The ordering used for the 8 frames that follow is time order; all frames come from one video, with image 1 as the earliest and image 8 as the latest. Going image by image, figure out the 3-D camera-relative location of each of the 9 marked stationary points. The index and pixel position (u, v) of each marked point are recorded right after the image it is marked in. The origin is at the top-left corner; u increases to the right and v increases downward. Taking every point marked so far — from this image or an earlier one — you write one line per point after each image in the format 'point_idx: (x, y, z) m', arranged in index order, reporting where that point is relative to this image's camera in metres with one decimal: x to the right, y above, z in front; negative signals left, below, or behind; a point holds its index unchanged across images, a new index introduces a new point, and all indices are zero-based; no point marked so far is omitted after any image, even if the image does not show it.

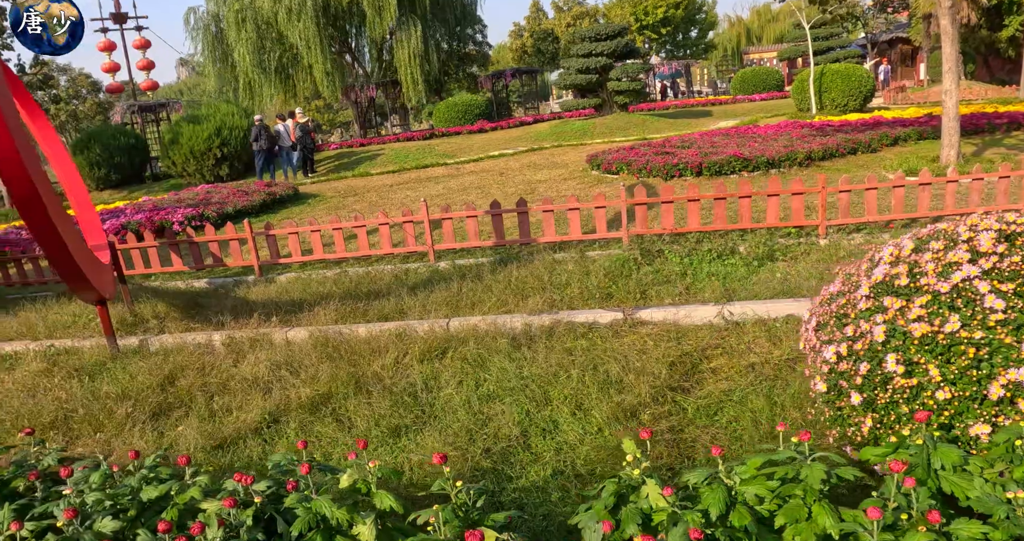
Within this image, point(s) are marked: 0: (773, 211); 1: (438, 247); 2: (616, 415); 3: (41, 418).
0: (+2.3, +0.5, +6.2) m
1: (-0.6, +0.2, +6.1) m
2: (+0.5, -0.7, +3.5) m
3: (-2.6, -0.8, +3.9) m
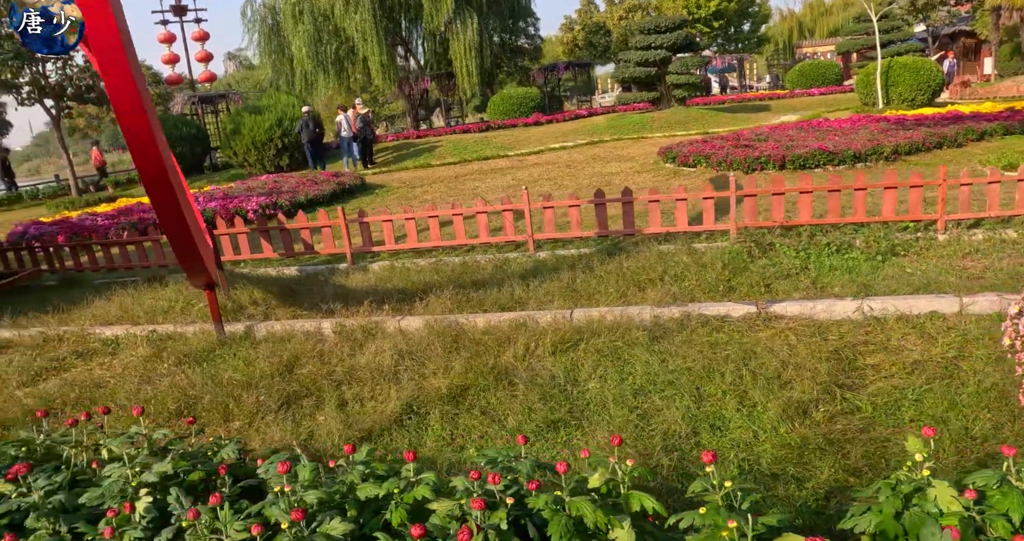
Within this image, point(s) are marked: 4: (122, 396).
0: (+3.1, +0.6, +5.9) m
1: (+0.2, +0.3, +5.9) m
2: (+1.3, -0.7, +3.3) m
3: (-1.8, -0.7, +3.8) m
4: (-2.2, -0.7, +4.0) m
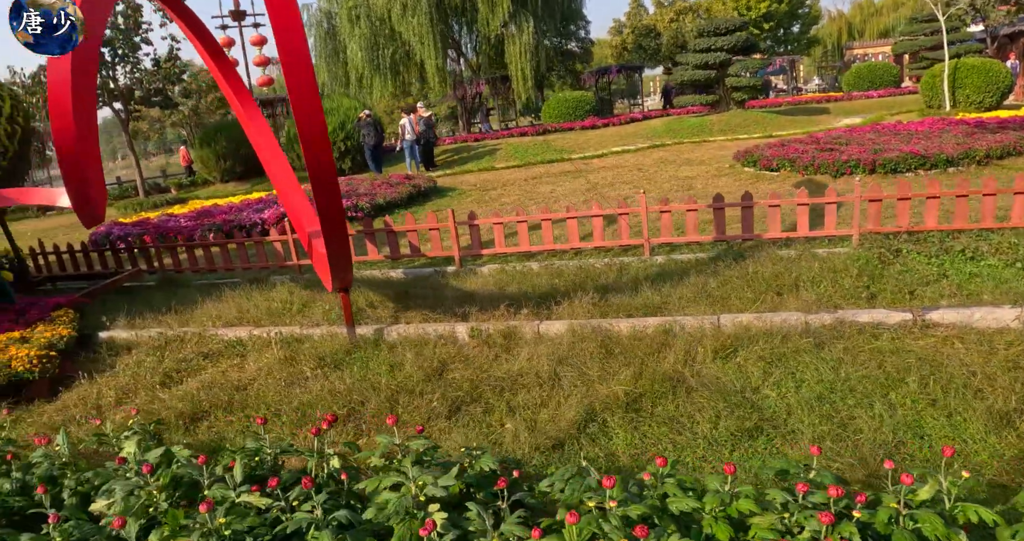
0: (+4.1, +0.5, +5.7) m
1: (+1.2, +0.2, +5.8) m
2: (+2.1, -0.7, +3.1) m
3: (-0.9, -0.7, +3.7) m
4: (-1.3, -0.7, +3.9) m
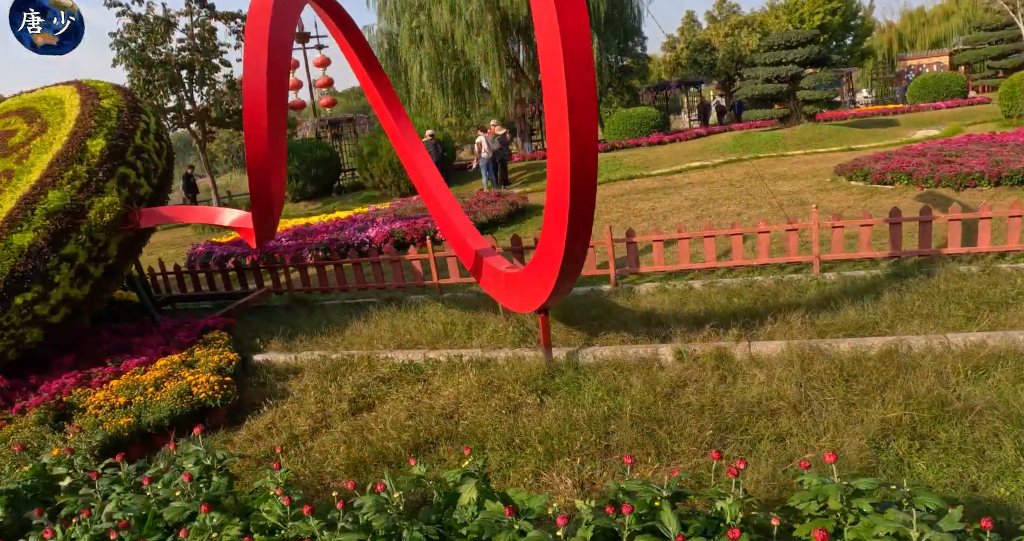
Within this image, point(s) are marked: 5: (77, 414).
0: (+5.3, +0.4, +5.4) m
1: (+2.4, +0.1, +5.6) m
2: (+3.4, -0.7, +2.9) m
3: (+0.3, -0.8, +3.4) m
4: (0.0, -0.8, +3.7) m
5: (-2.5, -0.8, +4.1) m
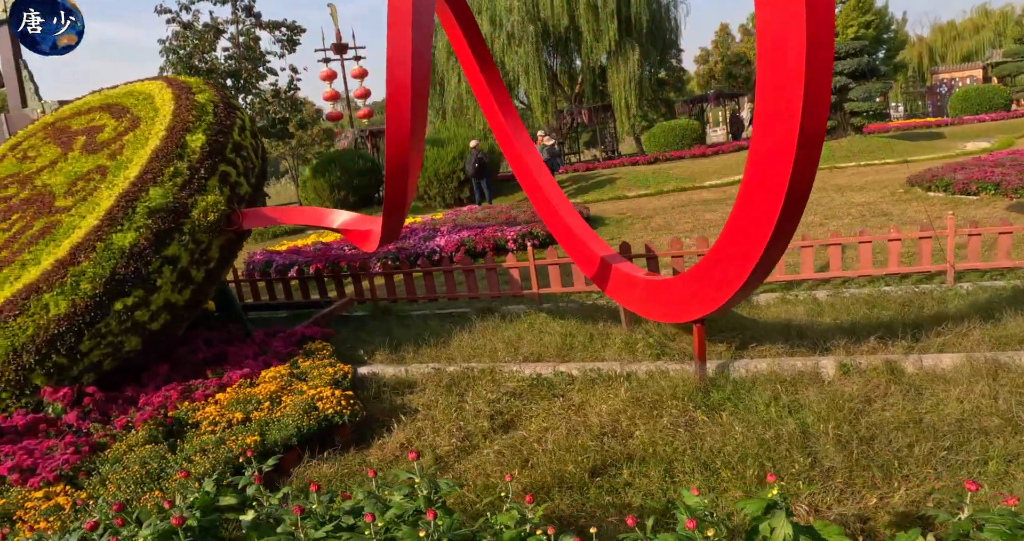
0: (+6.2, +0.3, +5.1) m
1: (+3.3, 0.0, +5.2) m
2: (+4.3, -0.7, +2.5) m
3: (+1.2, -0.8, +3.1) m
4: (+0.8, -0.8, +3.3) m
5: (-1.7, -0.9, +3.8) m
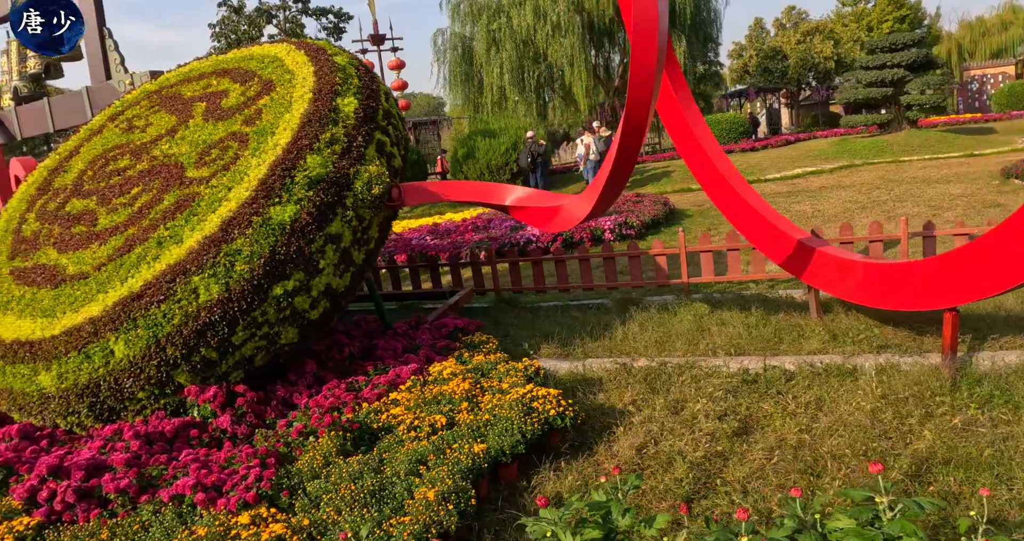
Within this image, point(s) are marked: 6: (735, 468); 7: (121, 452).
0: (+7.3, +0.4, +4.8) m
1: (+4.4, +0.1, +4.8) m
2: (+5.4, -0.6, +2.1) m
3: (+2.3, -0.7, +2.6) m
4: (+2.0, -0.7, +2.8) m
5: (-0.6, -0.7, +3.2) m
6: (+0.9, -0.8, +3.0) m
7: (-1.7, -0.8, +3.1) m
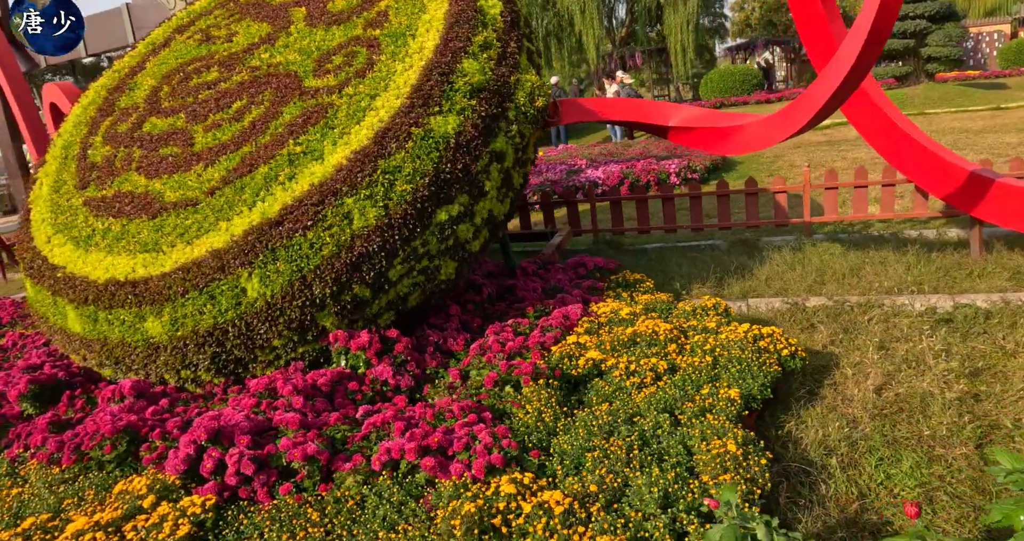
0: (+8.0, +0.8, +4.8) m
1: (+5.1, +0.6, +4.6) m
2: (+6.4, -0.3, +2.1) m
3: (+3.3, -0.4, +2.3) m
4: (+2.9, -0.4, +2.5) m
5: (+0.3, -0.4, +2.7) m
6: (+1.8, -0.5, +2.6) m
7: (-0.8, -0.5, +2.5) m
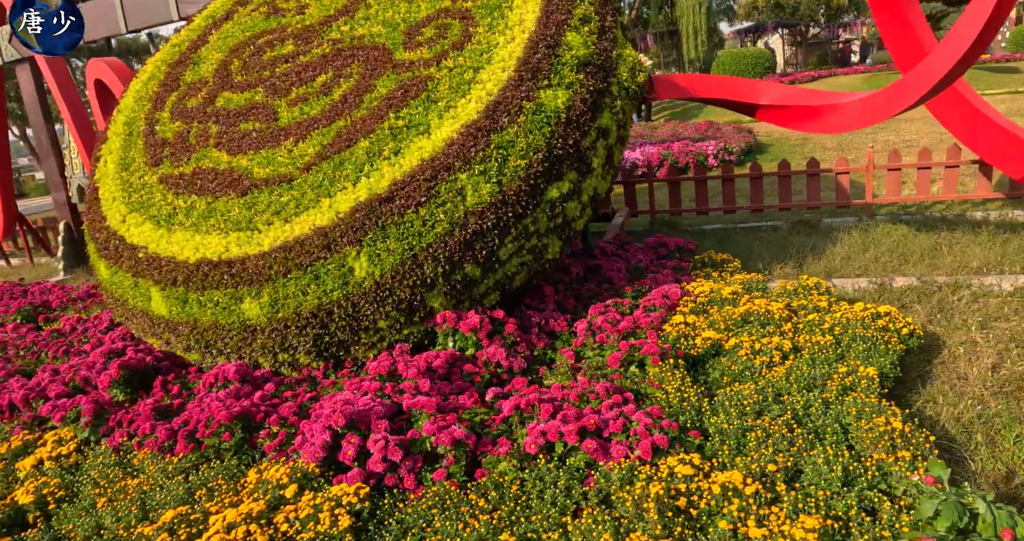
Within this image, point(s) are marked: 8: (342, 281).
0: (+8.4, +1.0, +4.9) m
1: (+5.5, +0.7, +4.7) m
2: (+6.9, -0.3, +2.2) m
3: (+3.7, -0.3, +2.3) m
4: (+3.3, -0.3, +2.5) m
5: (+0.8, -0.3, +2.7) m
6: (+2.3, -0.4, +2.6) m
7: (-0.3, -0.4, +2.5) m
8: (-0.7, 0.0, +2.8) m
